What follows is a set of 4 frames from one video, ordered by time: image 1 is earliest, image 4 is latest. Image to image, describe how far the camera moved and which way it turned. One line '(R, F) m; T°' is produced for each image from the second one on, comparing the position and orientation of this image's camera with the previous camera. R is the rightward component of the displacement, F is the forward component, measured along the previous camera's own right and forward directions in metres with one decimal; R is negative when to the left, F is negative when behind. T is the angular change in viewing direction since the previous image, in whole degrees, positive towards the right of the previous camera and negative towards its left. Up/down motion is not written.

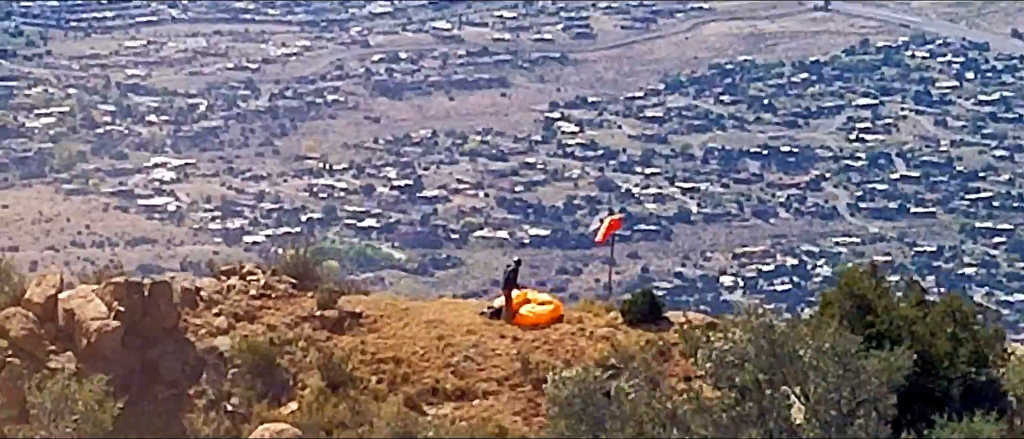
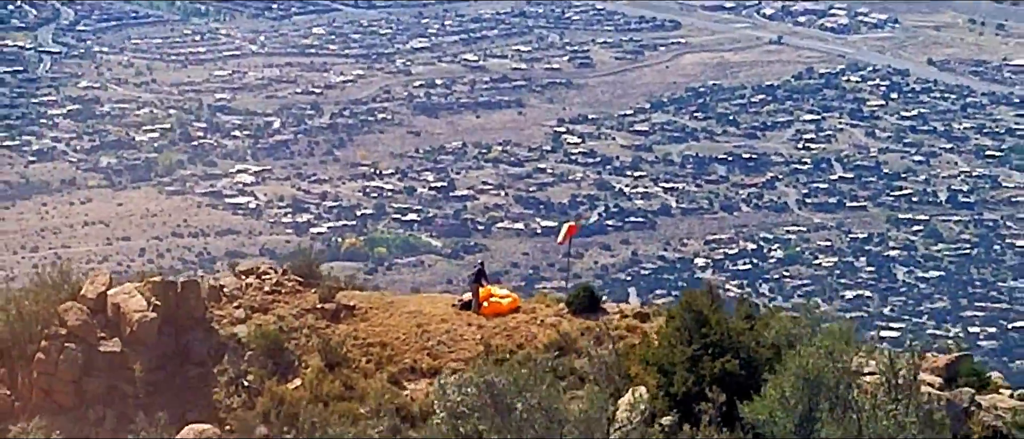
(+1.2, -1.2) m; -8°
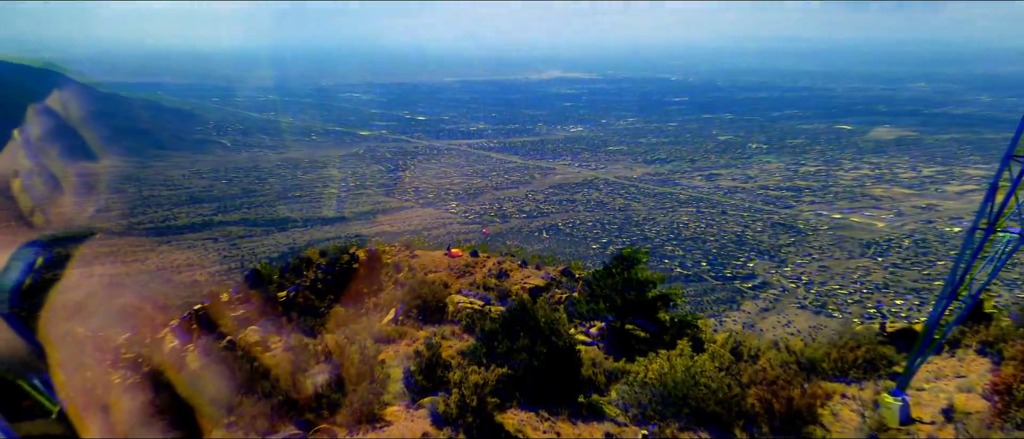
(+1.5, -6.8) m; -6°
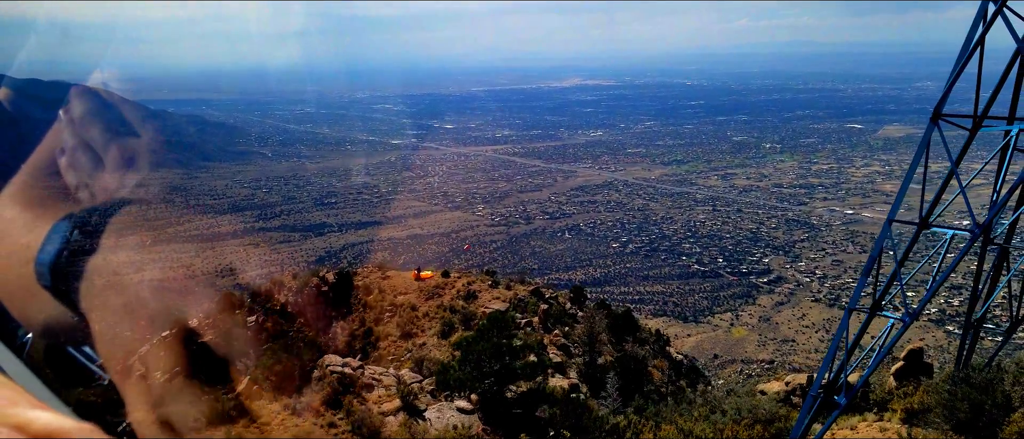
(-0.1, -0.6) m; -2°
